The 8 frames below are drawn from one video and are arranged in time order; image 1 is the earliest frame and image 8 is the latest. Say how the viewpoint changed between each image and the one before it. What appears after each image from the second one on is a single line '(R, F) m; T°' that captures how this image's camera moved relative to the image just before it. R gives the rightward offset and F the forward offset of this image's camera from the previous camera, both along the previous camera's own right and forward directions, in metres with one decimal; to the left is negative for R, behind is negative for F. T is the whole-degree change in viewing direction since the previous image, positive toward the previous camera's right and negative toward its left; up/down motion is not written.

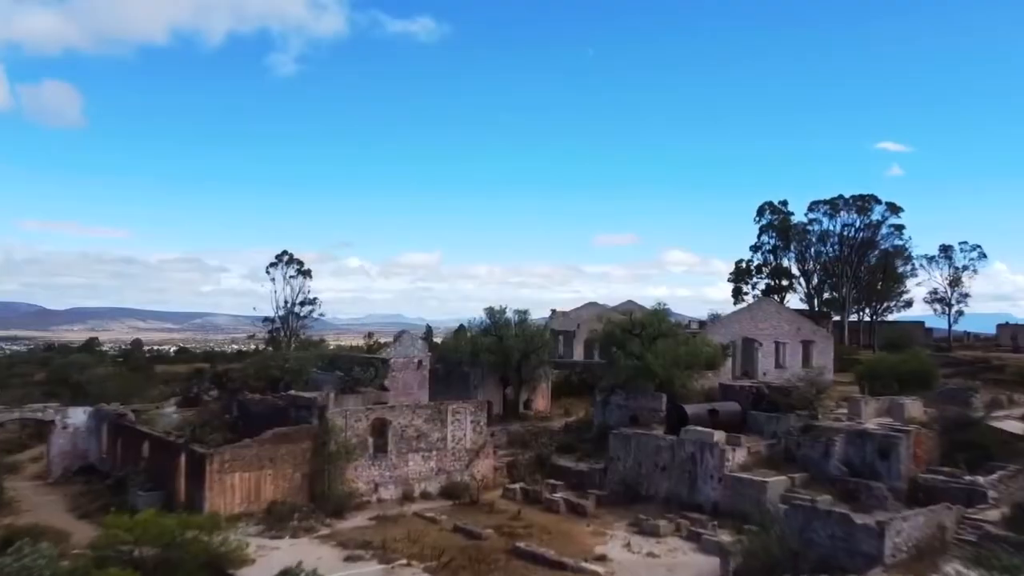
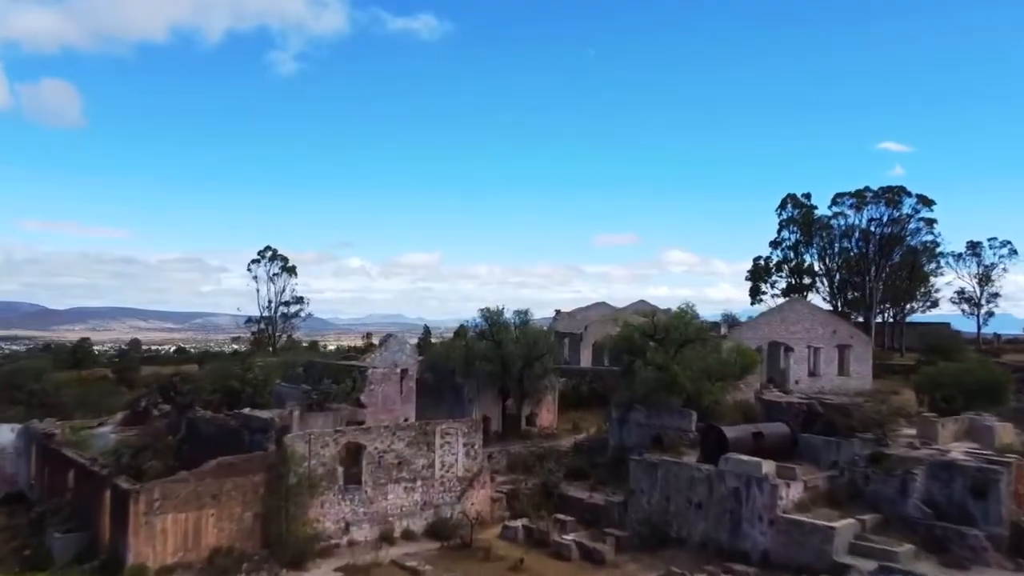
(0.0, +4.1) m; 0°
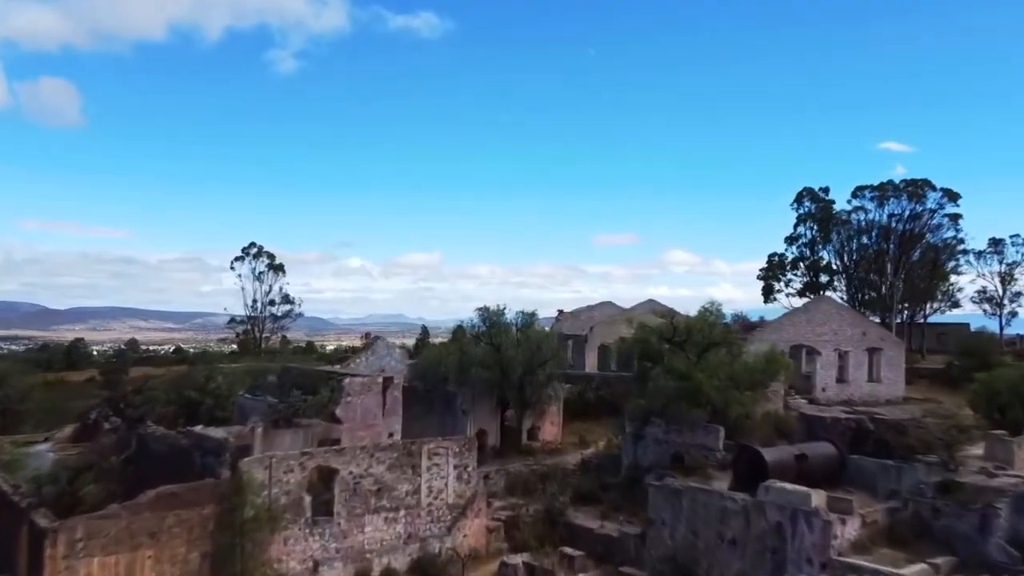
(0.0, +2.9) m; 0°
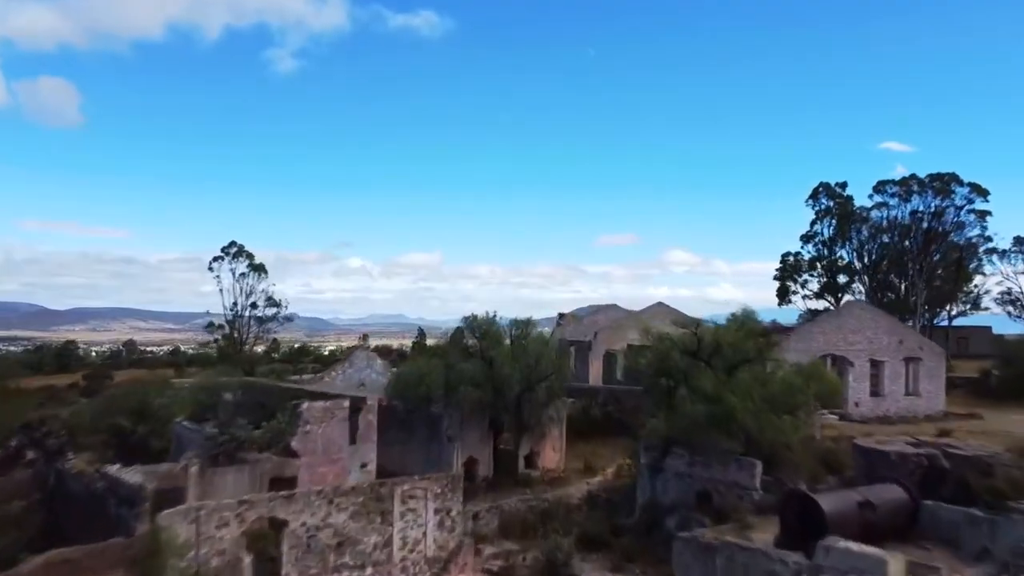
(+0.1, +3.2) m; 0°
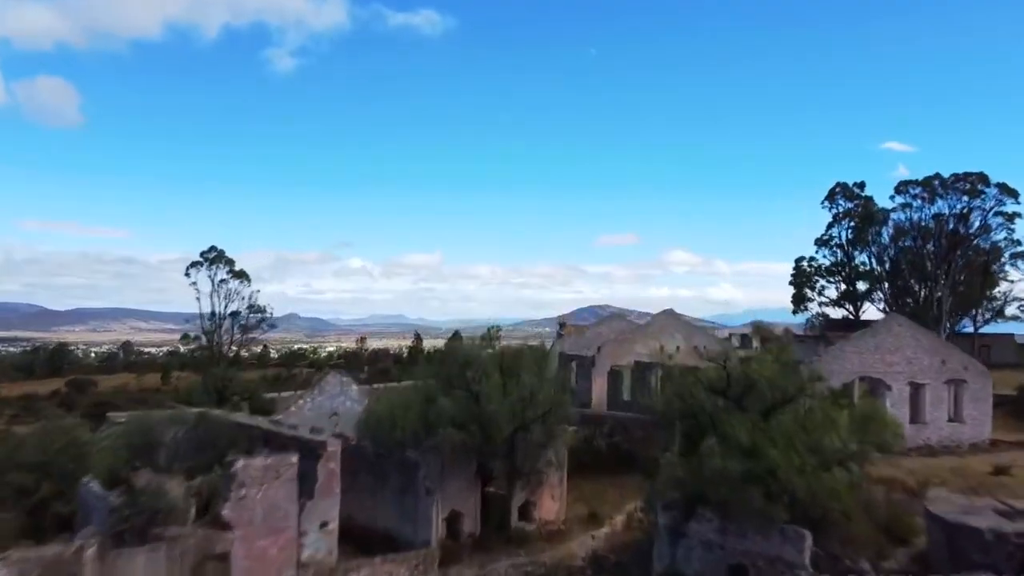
(+0.2, +3.1) m; 0°
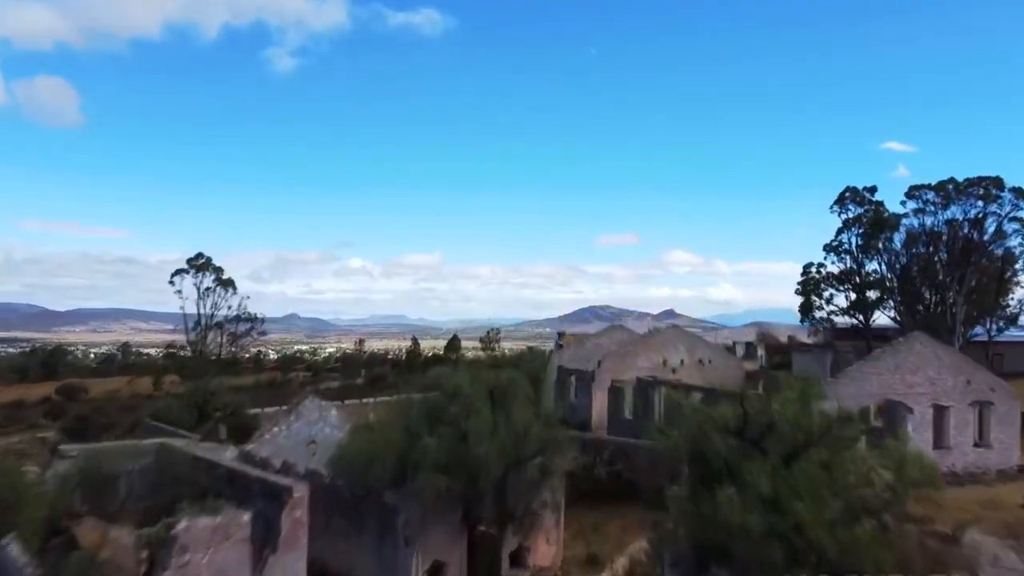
(+0.2, +1.7) m; 0°
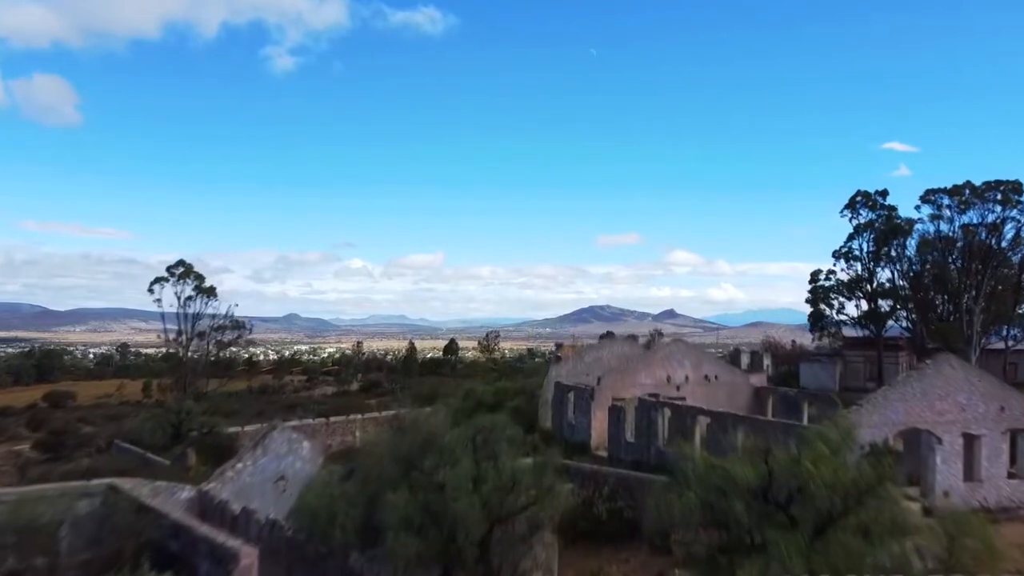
(+0.3, +1.9) m; 0°
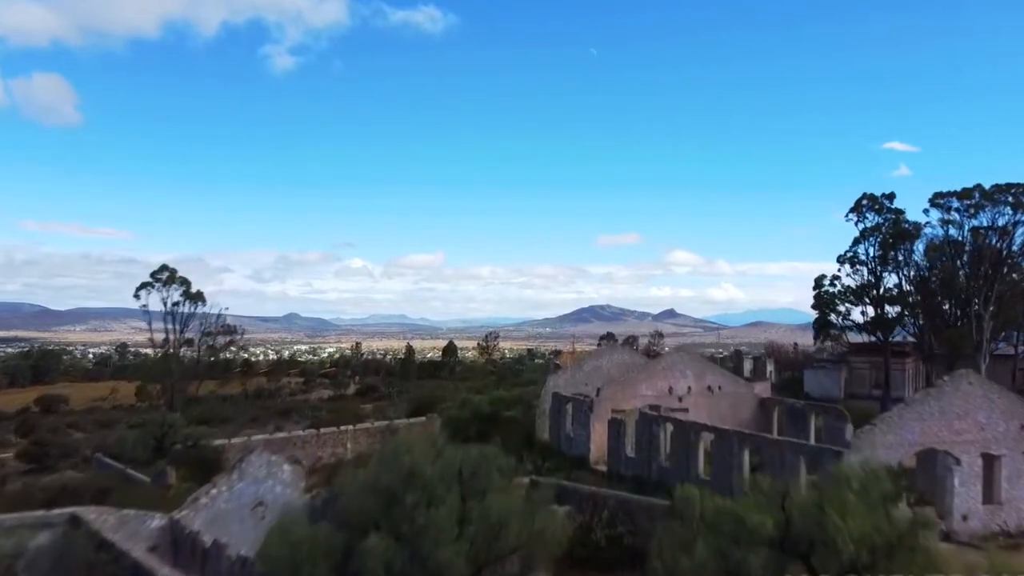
(+0.2, +1.1) m; 0°
